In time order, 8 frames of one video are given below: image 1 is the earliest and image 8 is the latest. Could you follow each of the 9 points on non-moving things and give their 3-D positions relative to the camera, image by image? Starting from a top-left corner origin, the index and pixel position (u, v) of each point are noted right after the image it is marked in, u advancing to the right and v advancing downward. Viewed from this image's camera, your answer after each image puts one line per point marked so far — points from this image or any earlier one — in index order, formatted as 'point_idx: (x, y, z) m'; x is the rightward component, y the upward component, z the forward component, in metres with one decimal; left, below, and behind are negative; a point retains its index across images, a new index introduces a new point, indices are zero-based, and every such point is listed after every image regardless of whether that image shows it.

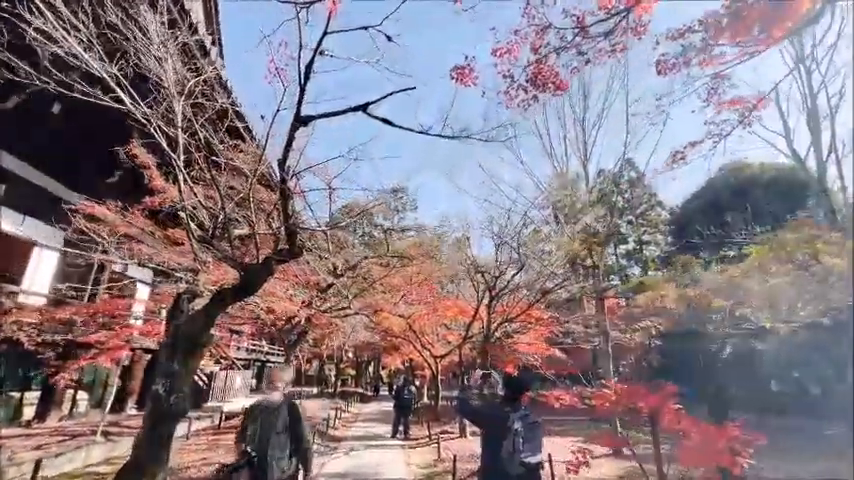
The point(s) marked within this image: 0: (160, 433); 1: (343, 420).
0: (-3.8, -2.7, +5.5) m
1: (-3.8, -8.1, +17.8) m
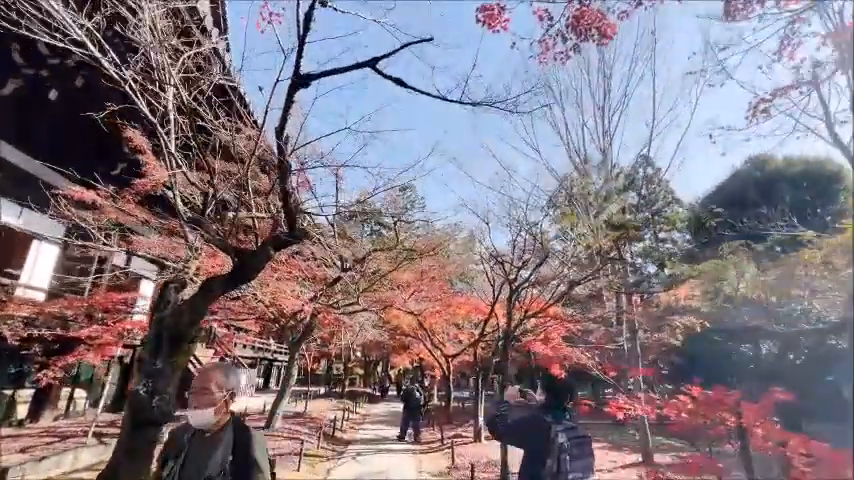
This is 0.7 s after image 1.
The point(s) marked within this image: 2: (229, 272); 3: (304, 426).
0: (-3.5, -2.5, +4.9) m
1: (-3.3, -7.8, +17.1) m
2: (-2.8, -0.5, +5.6) m
3: (-4.0, -6.1, +12.8) m
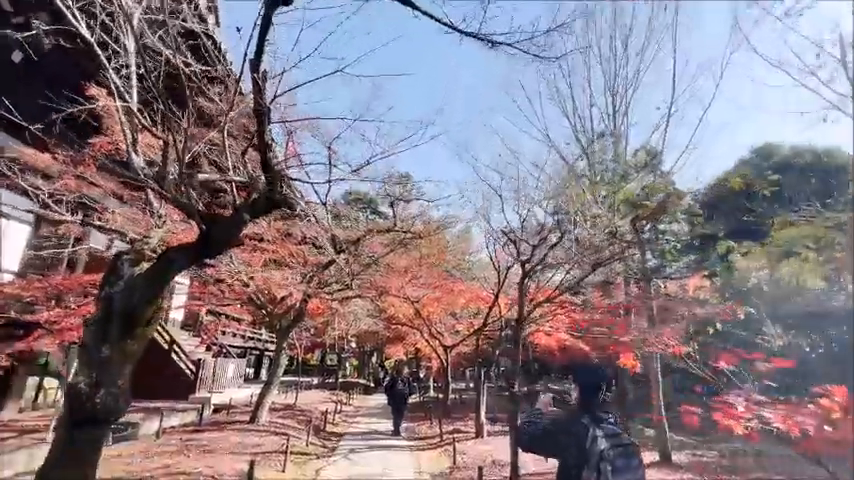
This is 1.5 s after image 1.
0: (-3.5, -2.0, +4.0) m
1: (-3.4, -7.2, +16.3) m
2: (-2.7, 0.0, +4.7) m
3: (-4.1, -5.5, +12.0) m
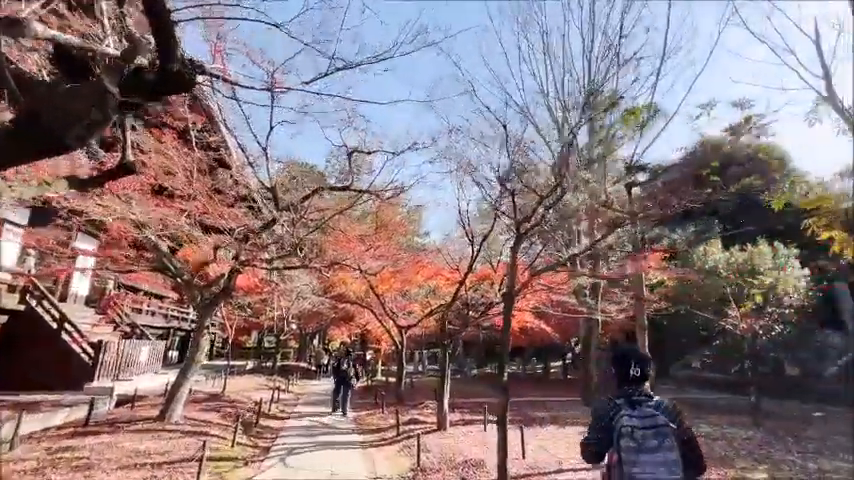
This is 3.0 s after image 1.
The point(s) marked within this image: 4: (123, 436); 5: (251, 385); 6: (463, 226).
0: (-3.5, -1.3, +1.9) m
1: (-5.3, -5.9, +14.4) m
2: (-2.7, +0.7, +2.6) m
3: (-5.3, -4.4, +9.9) m
4: (-5.5, -3.6, +7.2) m
5: (-7.3, -6.0, +16.4) m
6: (+1.1, +0.5, +11.6) m
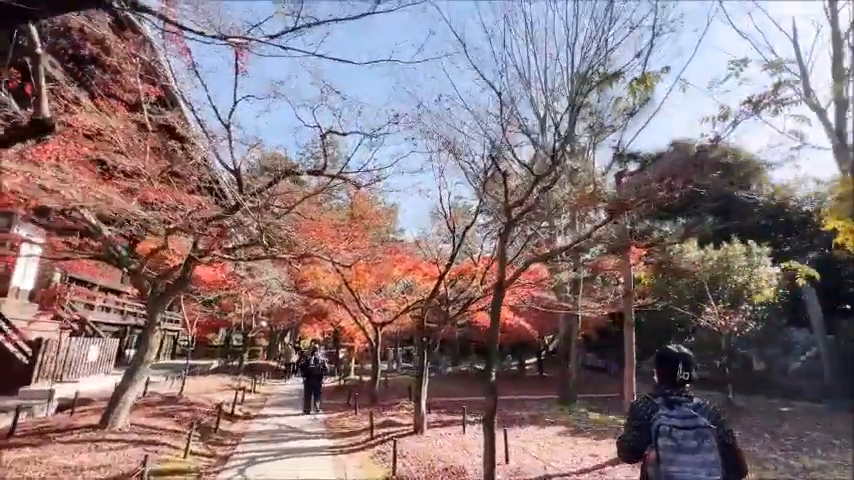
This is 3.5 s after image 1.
0: (-3.5, -1.1, +1.1) m
1: (-6.1, -5.6, +13.4) m
2: (-2.8, +0.9, +1.9) m
3: (-5.8, -4.1, +9.0) m
4: (-5.9, -3.3, +6.2) m
5: (-8.3, -5.7, +15.4) m
6: (+0.5, +0.7, +11.0) m
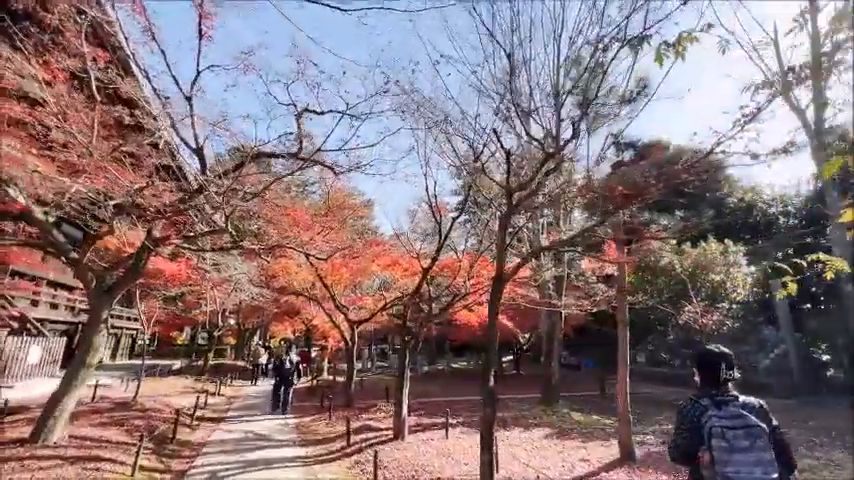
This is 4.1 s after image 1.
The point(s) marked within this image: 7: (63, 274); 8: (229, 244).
0: (-3.3, -0.9, +0.3) m
1: (-6.8, -5.3, +12.4) m
2: (-2.6, +1.1, +1.1) m
3: (-6.2, -3.8, +8.0) m
4: (-6.1, -3.0, +5.2) m
5: (-9.1, -5.3, +14.2) m
6: (+0.1, +0.9, +10.4) m
7: (-15.0, -1.4, +16.3) m
8: (-4.5, -0.1, +8.9) m
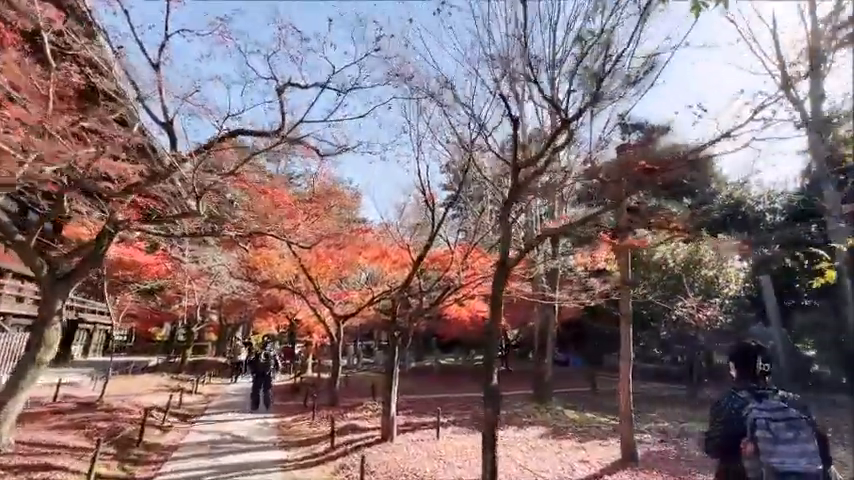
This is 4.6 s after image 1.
0: (-3.2, -0.7, -0.4) m
1: (-7.1, -5.0, +11.7) m
2: (-2.5, +1.3, +0.4) m
3: (-6.4, -3.5, +7.3) m
4: (-6.2, -2.8, +4.5) m
5: (-9.5, -5.0, +13.4) m
6: (-0.2, +1.1, +9.8) m
7: (-15.5, -1.0, +15.3) m
8: (-4.7, +0.2, +8.3) m
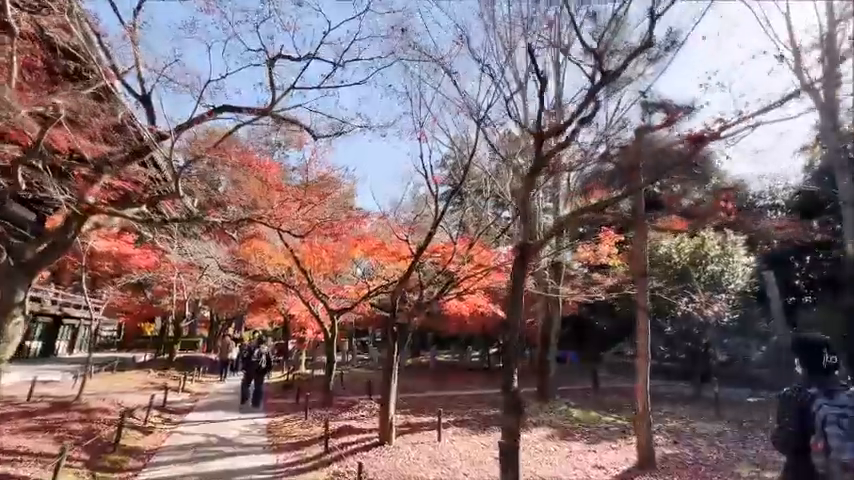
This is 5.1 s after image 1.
0: (-3.1, -0.6, -1.0) m
1: (-7.2, -4.7, +11.1) m
2: (-2.4, +1.5, -0.2) m
3: (-6.3, -3.3, +6.7) m
4: (-6.1, -2.5, +3.9) m
5: (-9.6, -4.6, +12.7) m
6: (-0.1, +1.4, +9.3) m
7: (-15.5, -0.6, +14.5) m
8: (-4.6, +0.5, +7.6) m
